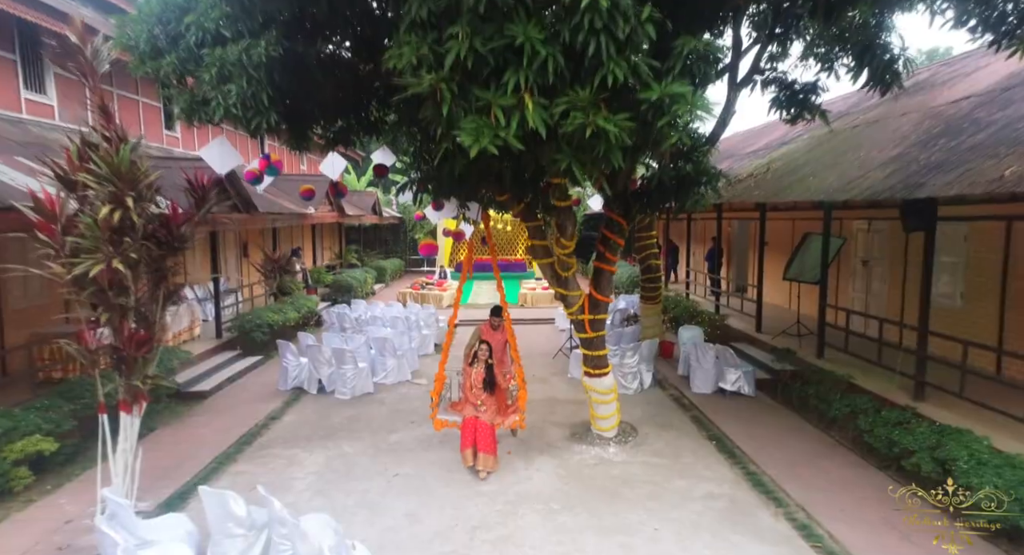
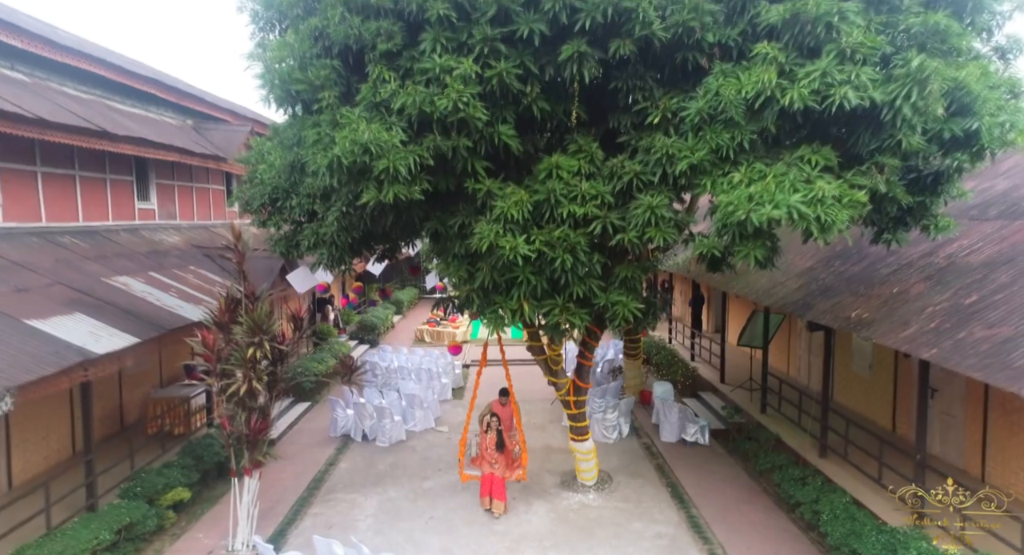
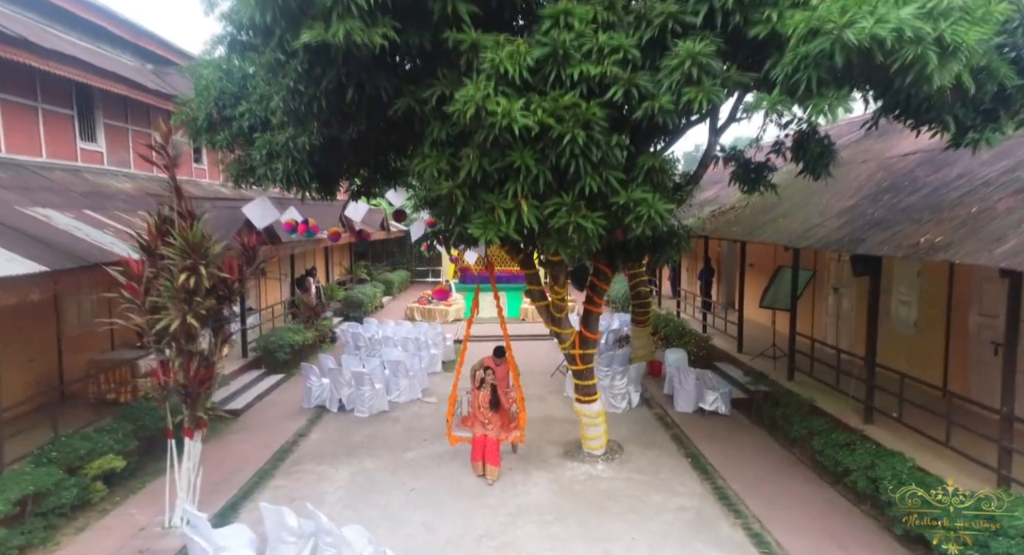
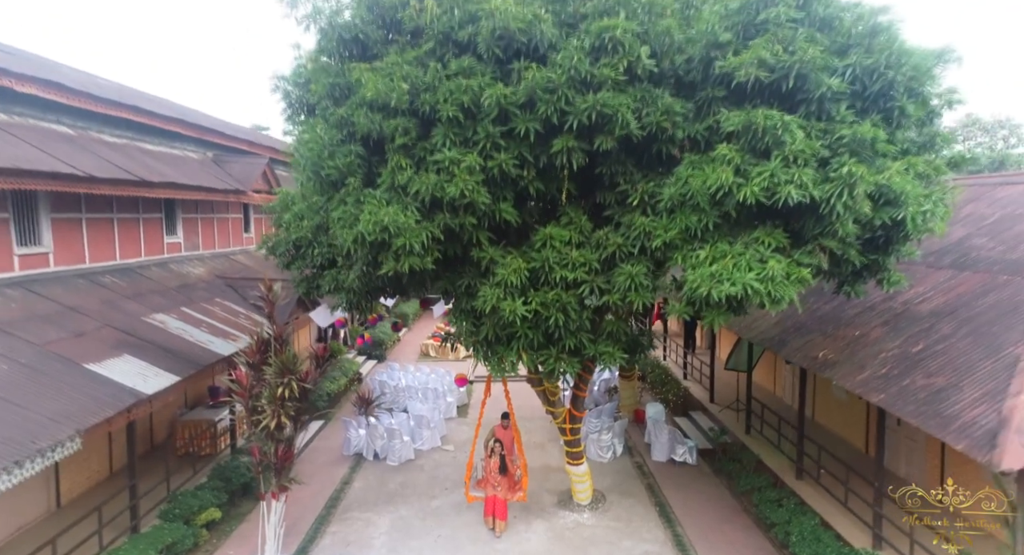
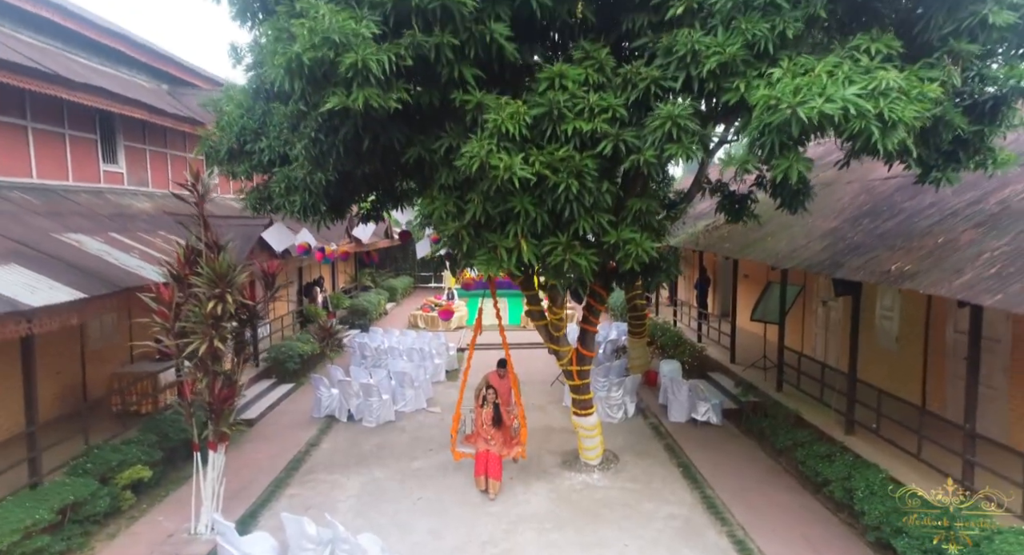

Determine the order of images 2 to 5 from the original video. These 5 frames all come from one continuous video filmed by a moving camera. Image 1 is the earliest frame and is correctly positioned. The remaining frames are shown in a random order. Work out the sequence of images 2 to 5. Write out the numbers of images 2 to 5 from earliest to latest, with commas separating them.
3, 5, 2, 4
